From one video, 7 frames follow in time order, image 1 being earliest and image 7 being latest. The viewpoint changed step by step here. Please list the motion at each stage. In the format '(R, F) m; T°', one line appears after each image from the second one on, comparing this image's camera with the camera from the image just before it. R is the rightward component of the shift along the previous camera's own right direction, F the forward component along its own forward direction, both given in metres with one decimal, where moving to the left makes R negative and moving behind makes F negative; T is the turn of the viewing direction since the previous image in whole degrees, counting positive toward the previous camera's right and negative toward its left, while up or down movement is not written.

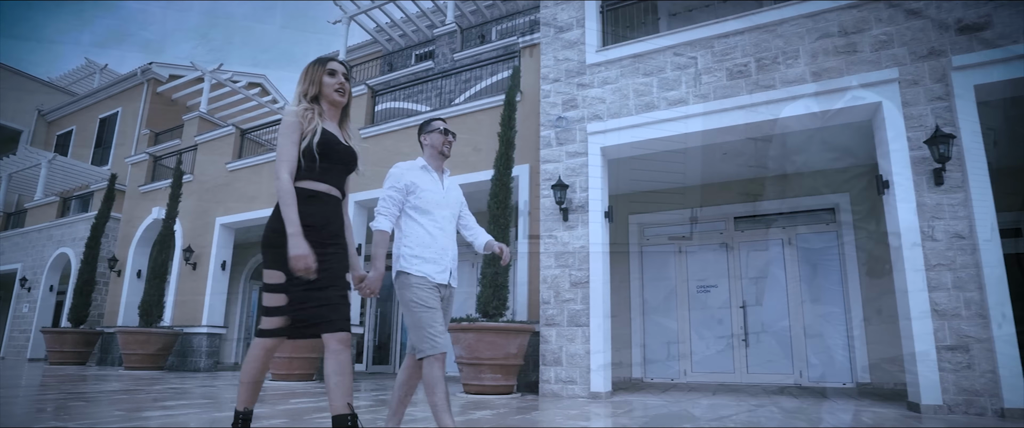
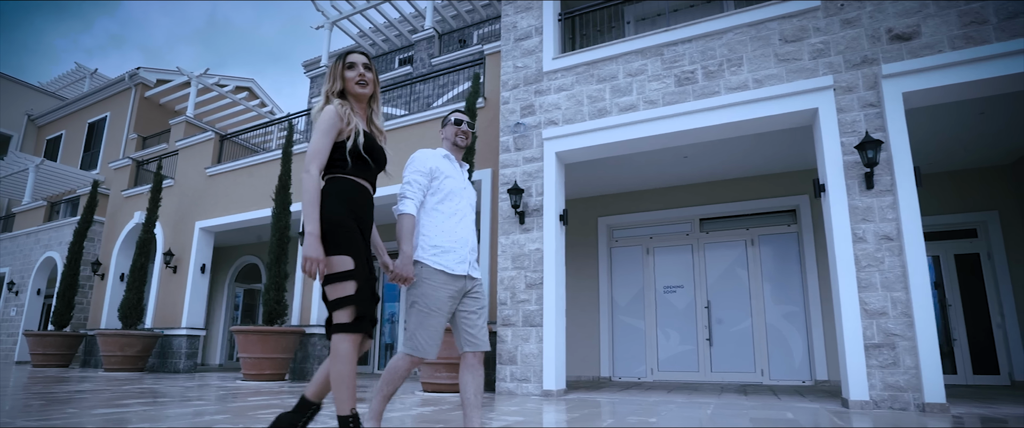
(+0.5, -0.2) m; 0°
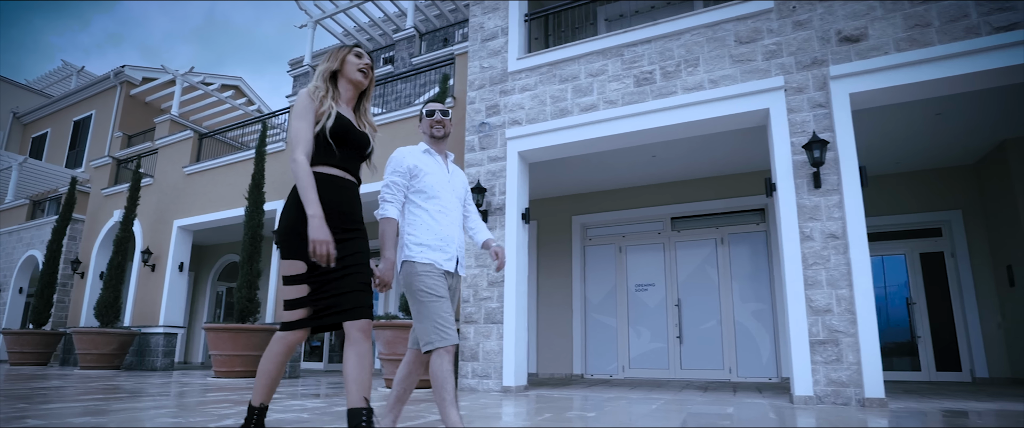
(+0.4, -0.1) m; 0°
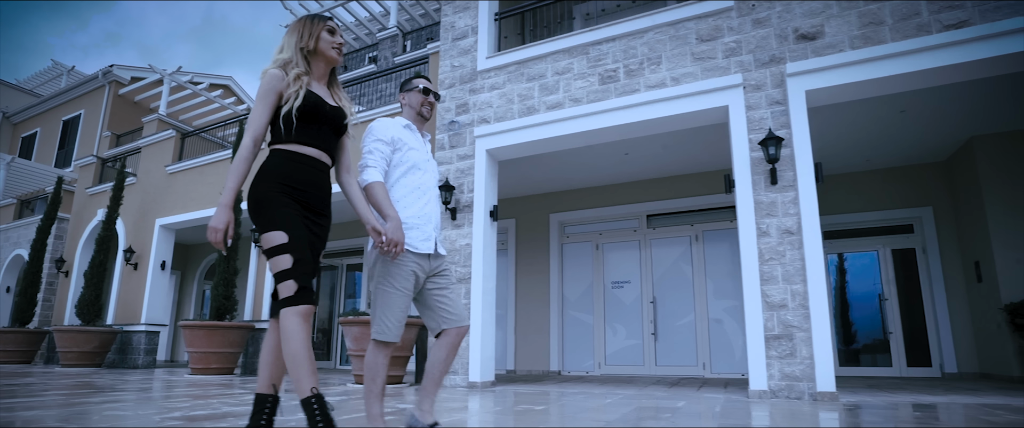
(+0.3, 0.0) m; 0°
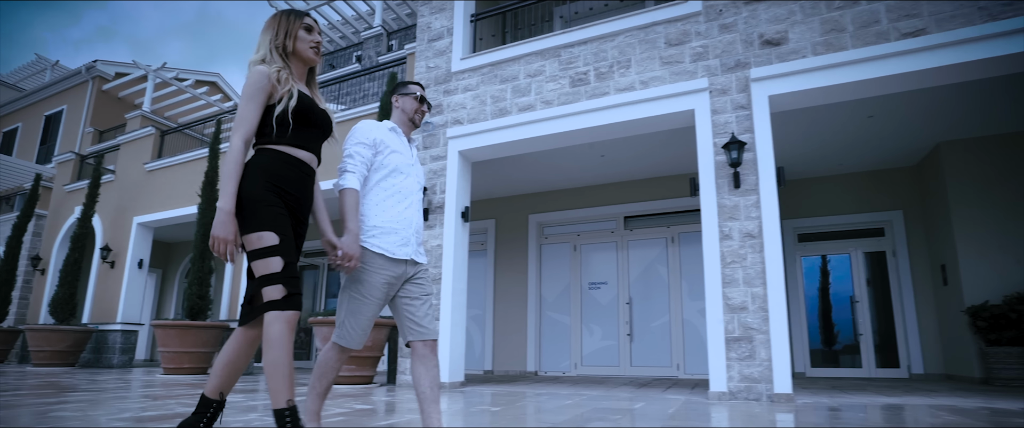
(+0.2, 0.0) m; +1°
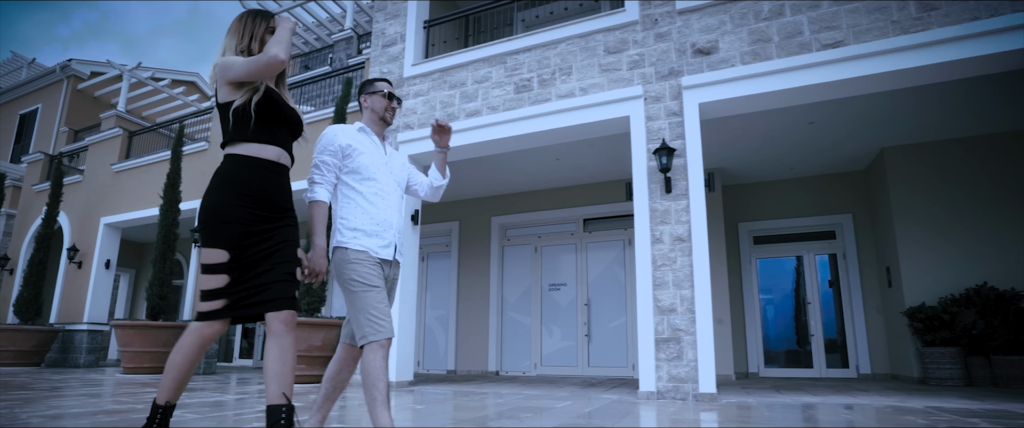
(+0.5, -0.1) m; +1°
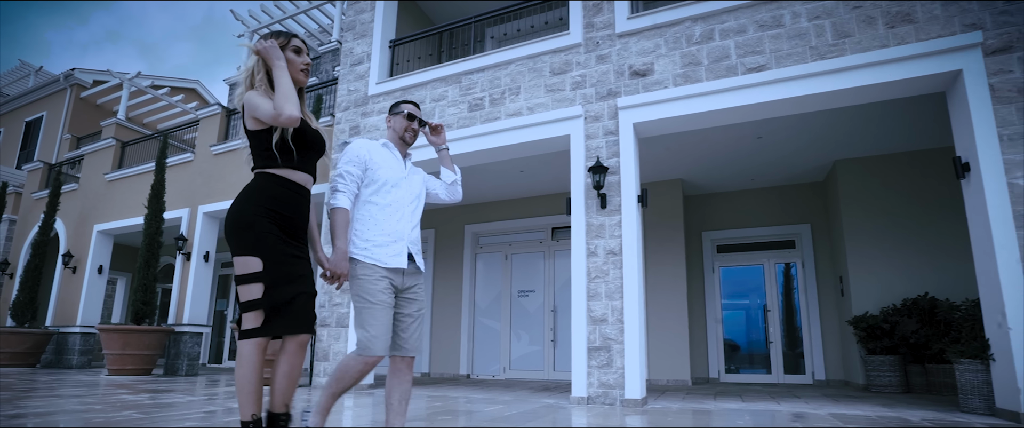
(+0.6, -0.3) m; -1°
